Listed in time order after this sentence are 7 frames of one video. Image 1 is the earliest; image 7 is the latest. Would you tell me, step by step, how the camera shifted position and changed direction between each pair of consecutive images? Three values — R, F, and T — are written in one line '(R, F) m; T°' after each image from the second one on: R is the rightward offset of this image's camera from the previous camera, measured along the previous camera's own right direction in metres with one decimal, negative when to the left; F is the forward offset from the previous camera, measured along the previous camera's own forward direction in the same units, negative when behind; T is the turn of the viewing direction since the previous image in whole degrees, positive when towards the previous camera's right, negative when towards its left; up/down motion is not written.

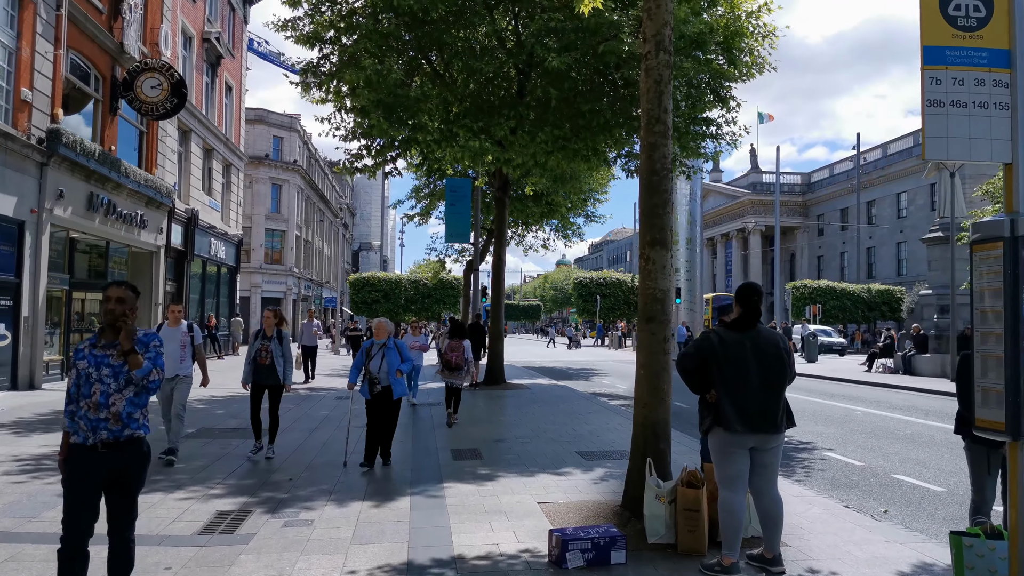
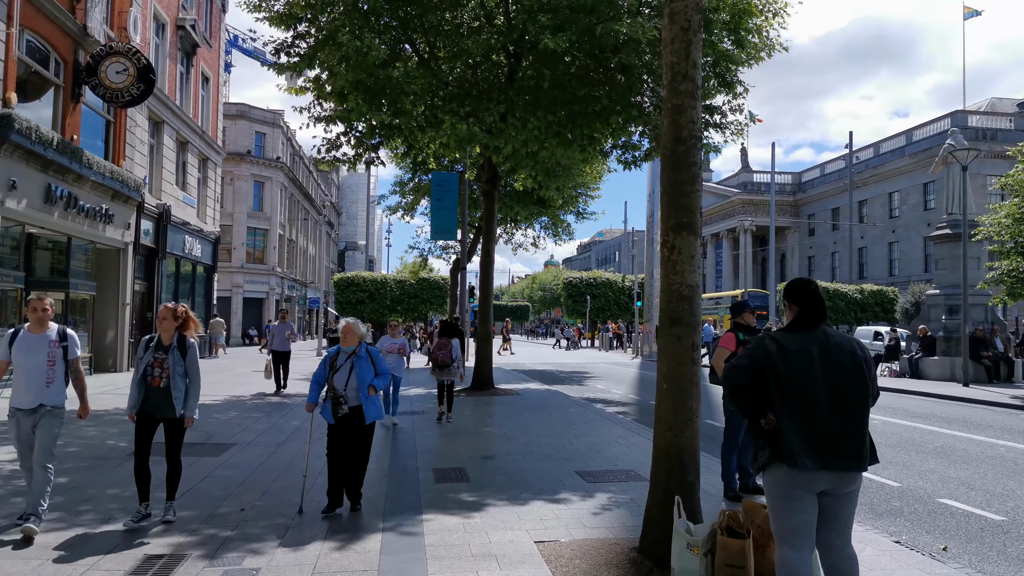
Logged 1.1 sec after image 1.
(0.0, +1.0) m; +1°
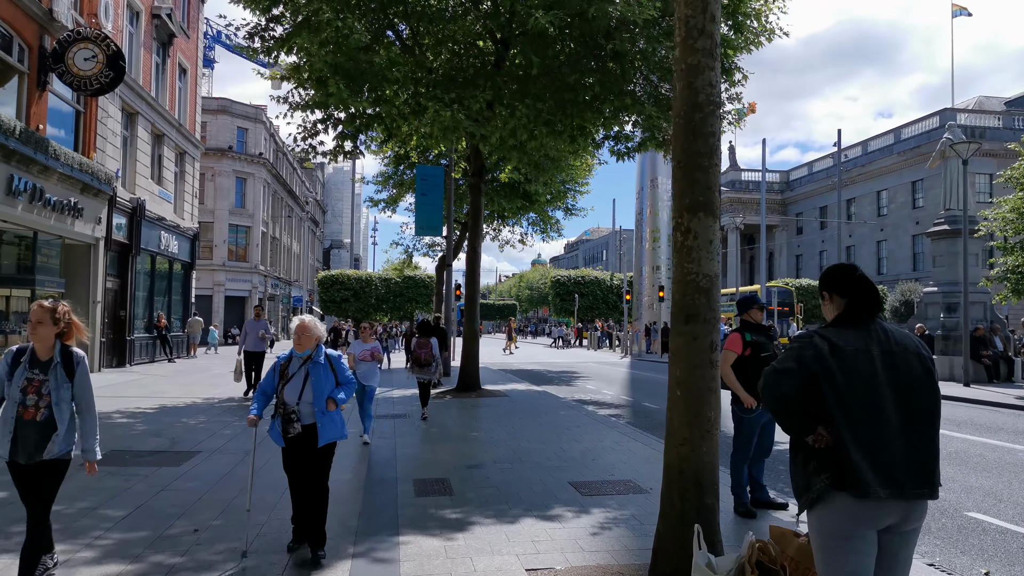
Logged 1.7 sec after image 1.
(0.0, +0.6) m; +1°
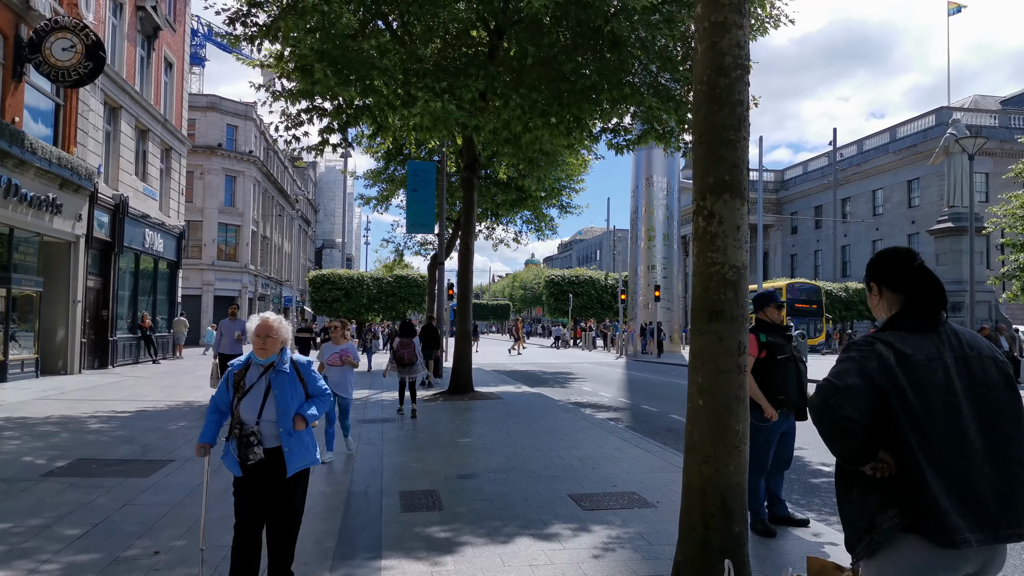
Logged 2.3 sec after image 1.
(0.0, +0.5) m; 0°
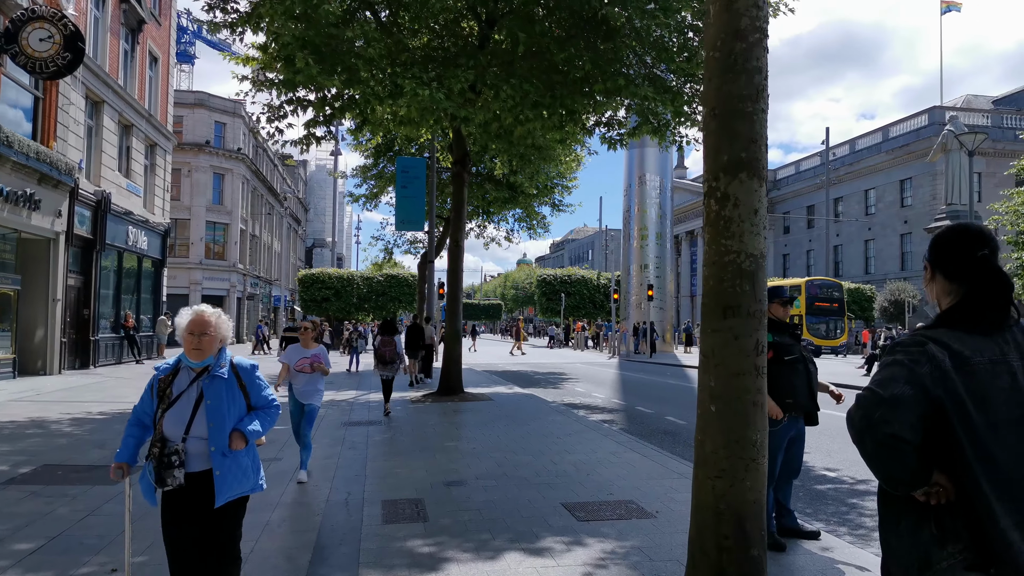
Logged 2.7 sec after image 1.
(0.0, +0.4) m; +1°
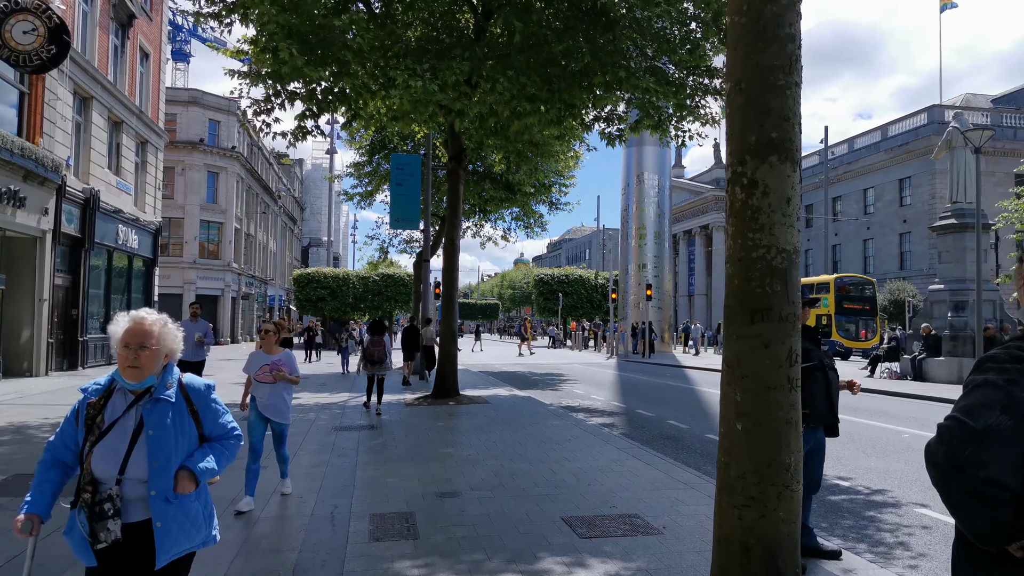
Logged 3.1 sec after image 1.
(0.0, +0.4) m; 0°
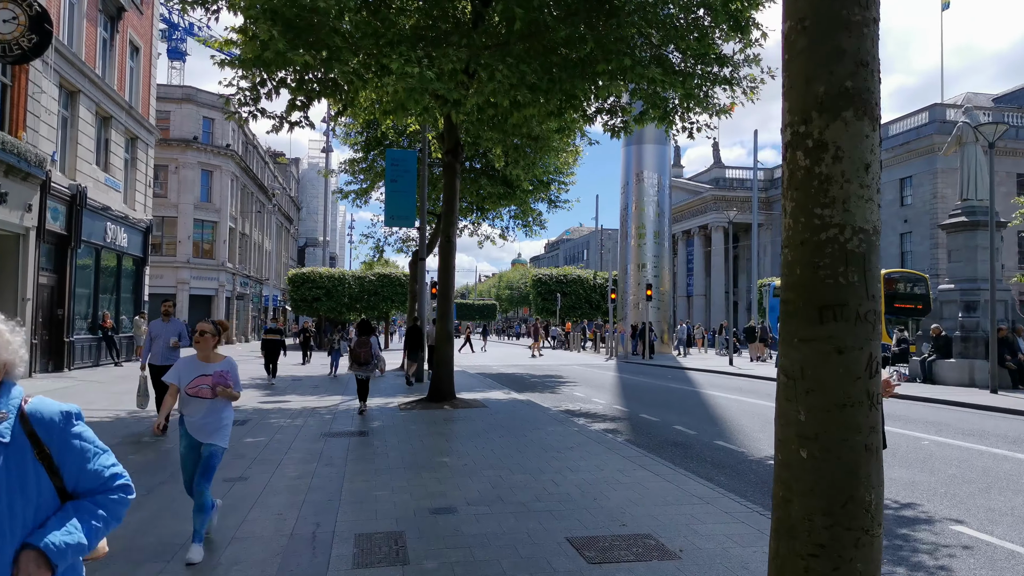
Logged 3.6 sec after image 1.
(0.0, +0.5) m; 0°
